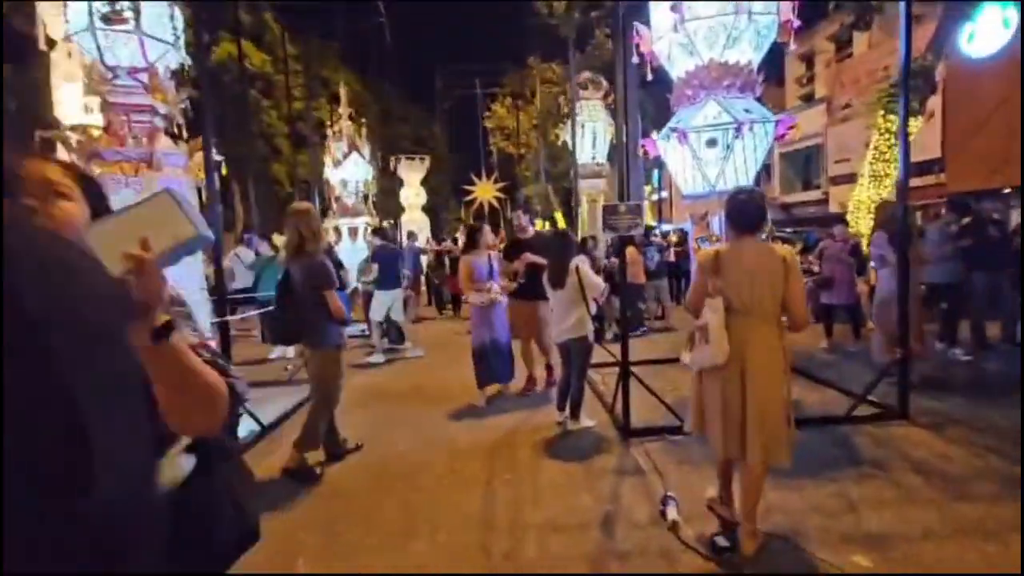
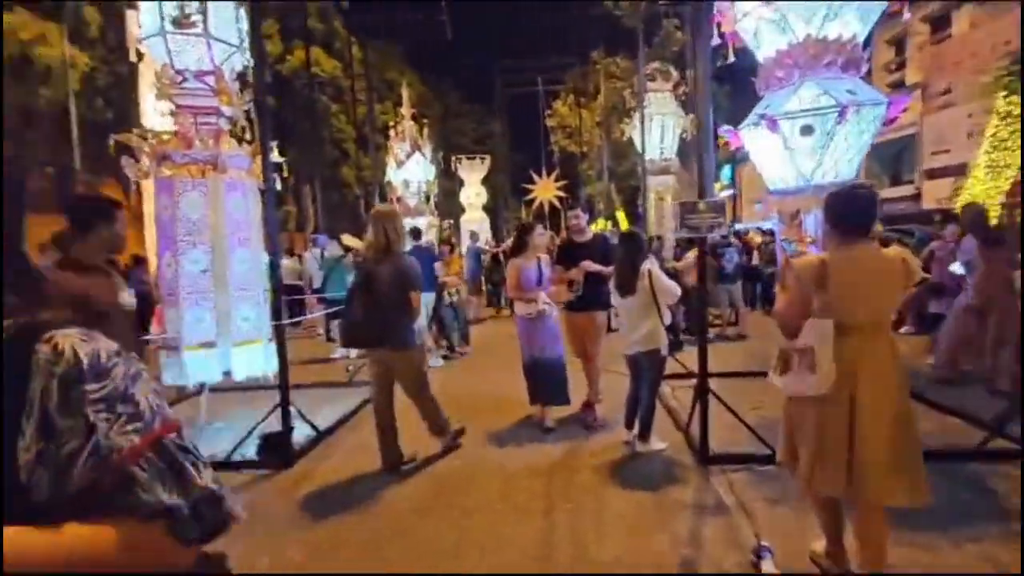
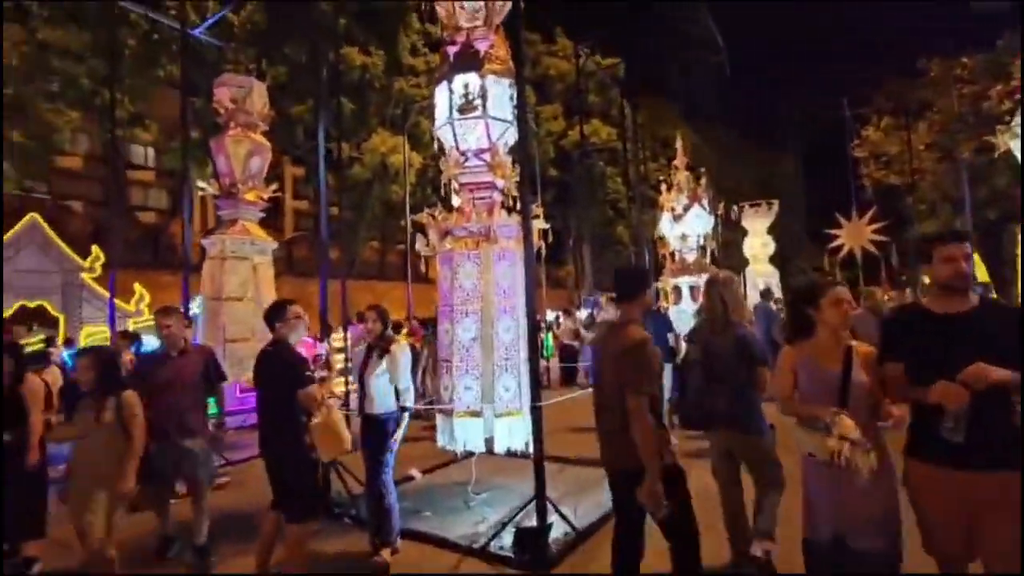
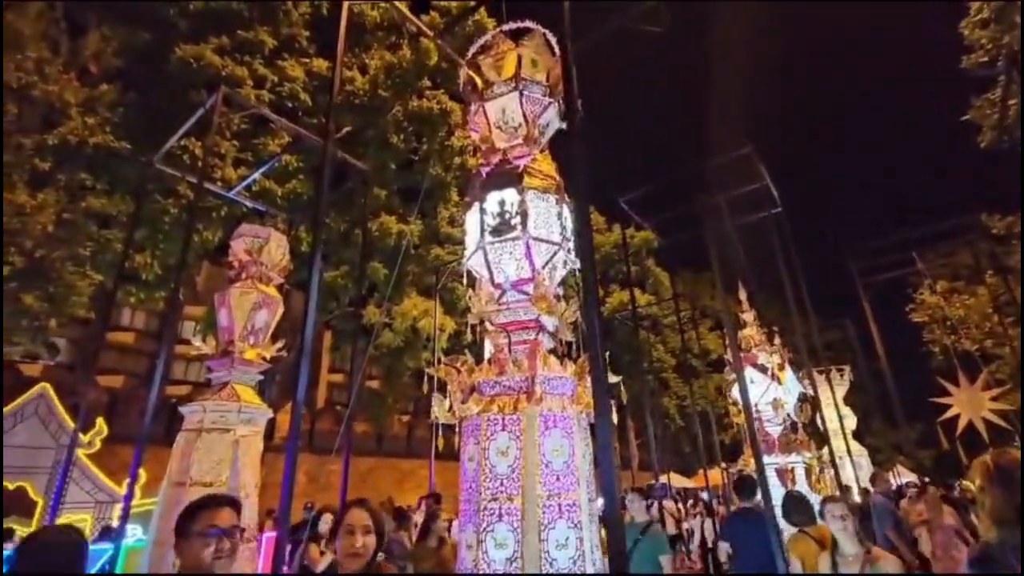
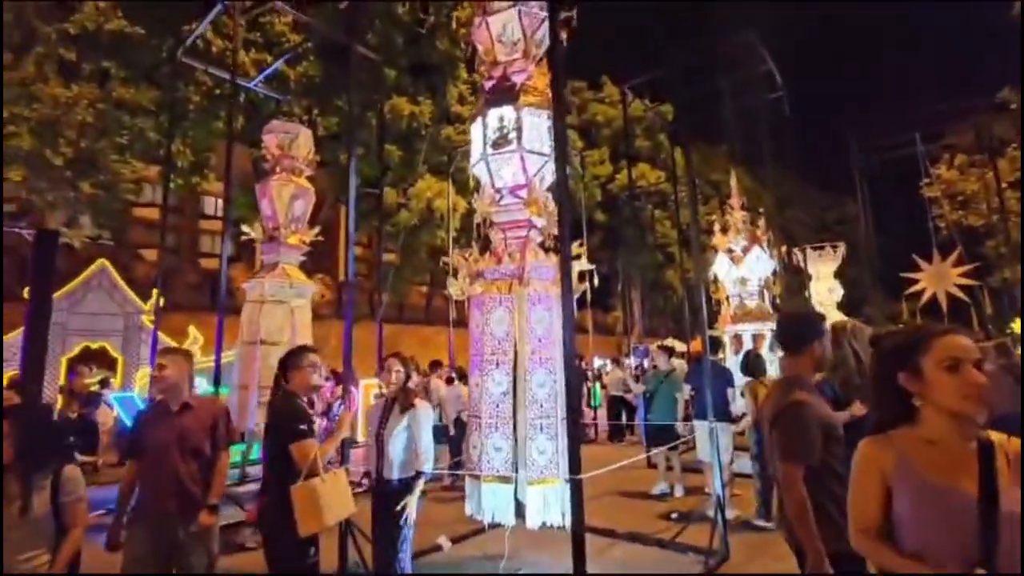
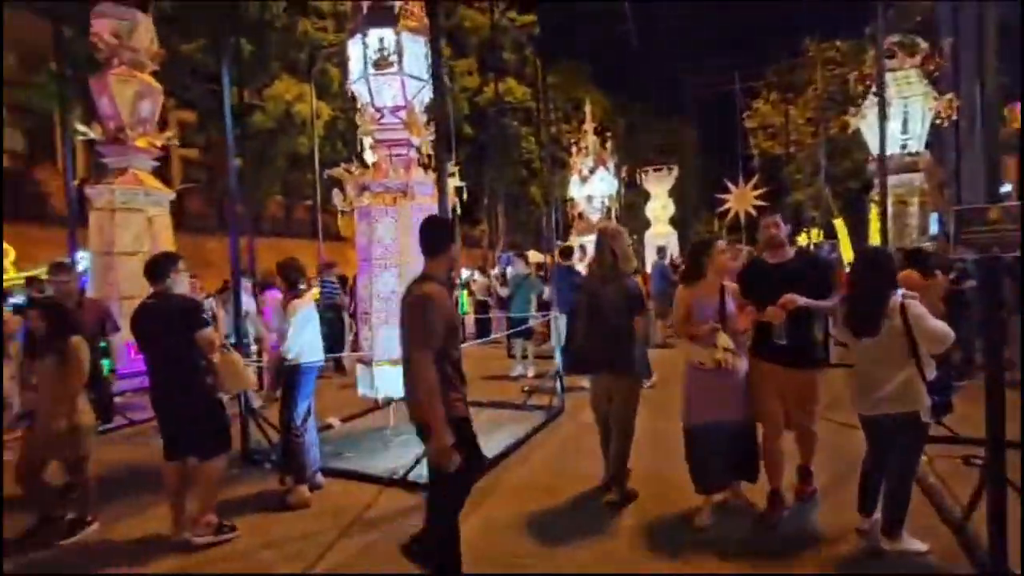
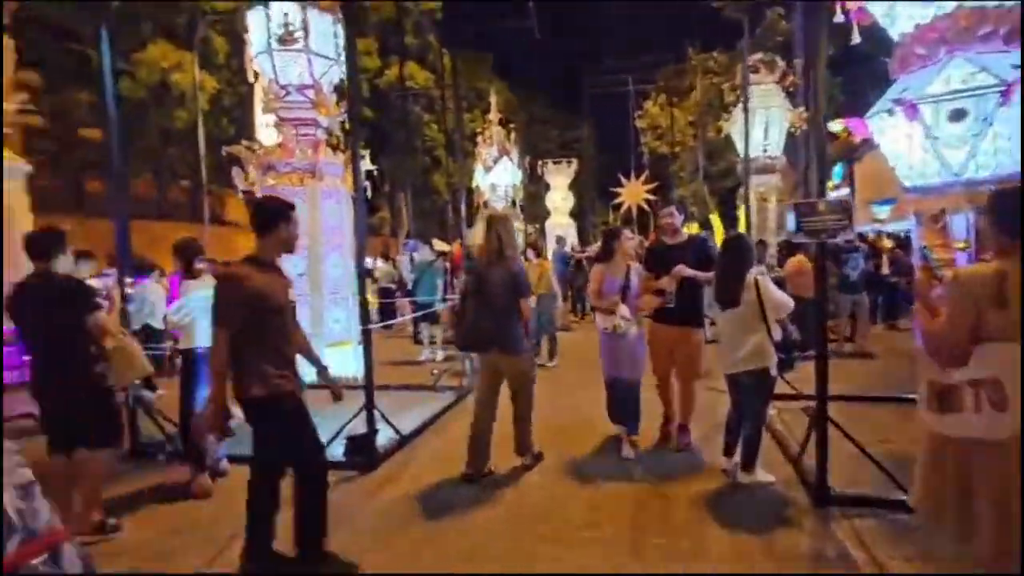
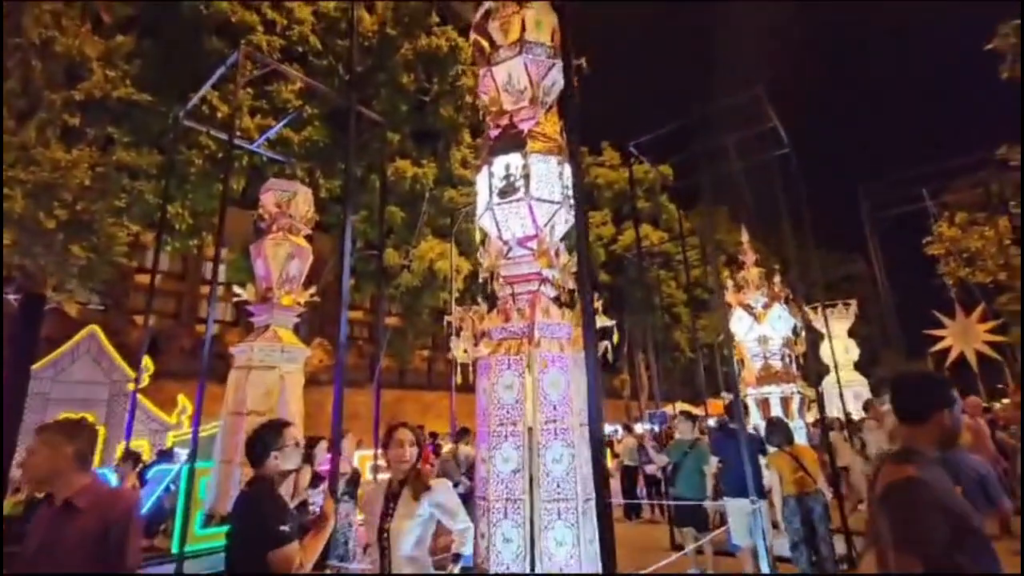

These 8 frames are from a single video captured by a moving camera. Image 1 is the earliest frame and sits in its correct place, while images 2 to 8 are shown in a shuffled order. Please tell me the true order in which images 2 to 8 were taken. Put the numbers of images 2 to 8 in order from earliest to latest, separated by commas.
2, 7, 6, 3, 5, 8, 4
